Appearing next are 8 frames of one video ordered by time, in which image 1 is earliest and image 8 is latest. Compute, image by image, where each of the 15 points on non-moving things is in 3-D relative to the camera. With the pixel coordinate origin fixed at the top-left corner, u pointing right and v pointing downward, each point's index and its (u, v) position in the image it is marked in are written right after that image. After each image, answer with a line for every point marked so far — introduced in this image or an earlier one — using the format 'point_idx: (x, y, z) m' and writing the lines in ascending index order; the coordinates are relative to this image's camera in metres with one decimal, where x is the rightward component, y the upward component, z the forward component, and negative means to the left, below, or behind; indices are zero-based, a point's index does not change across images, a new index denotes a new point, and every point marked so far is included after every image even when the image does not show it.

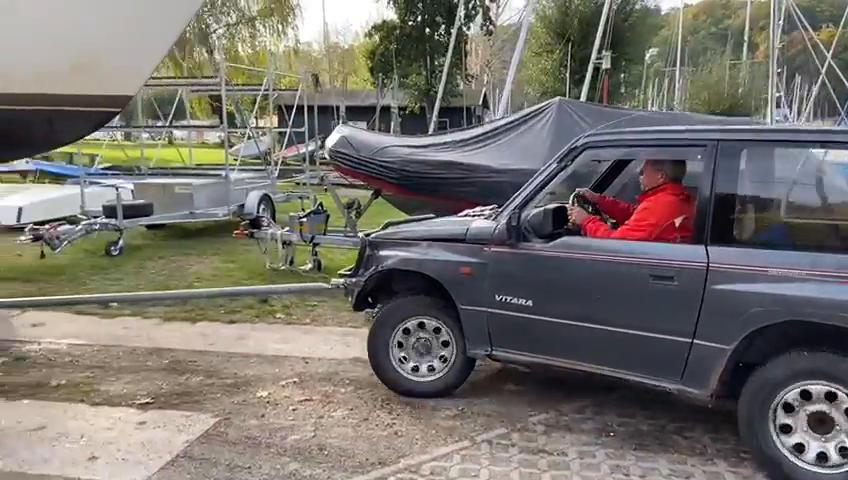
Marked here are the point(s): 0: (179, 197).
0: (-4.0, +0.7, +10.7) m
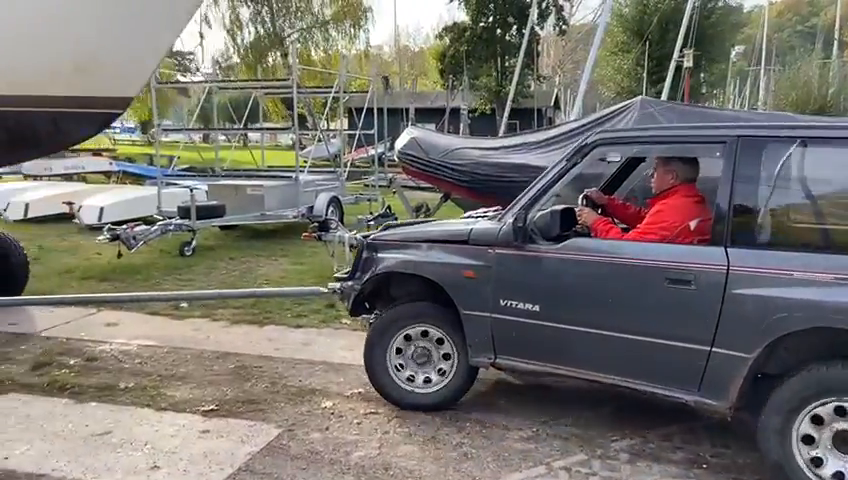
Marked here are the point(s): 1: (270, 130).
0: (-2.8, +0.7, +10.8) m
1: (-3.5, +2.4, +14.5) m
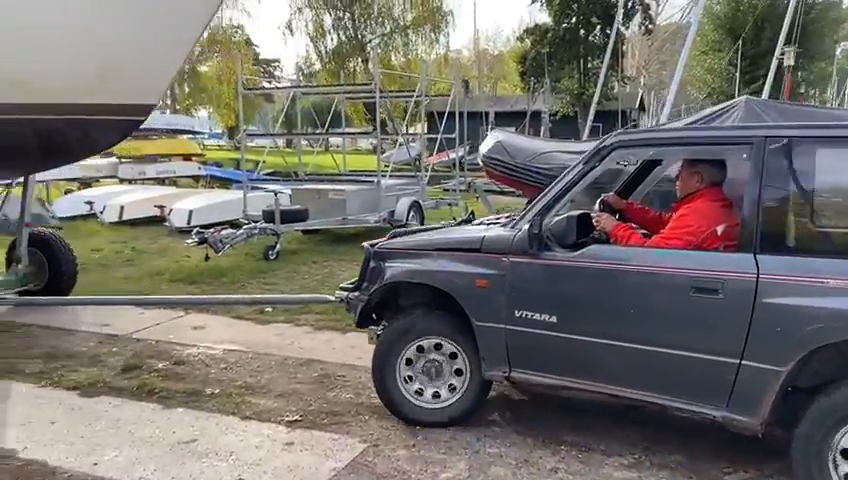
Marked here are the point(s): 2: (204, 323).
0: (-1.5, +0.6, +10.8) m
1: (-1.7, +2.3, +14.6) m
2: (-2.1, -0.8, +6.3) m
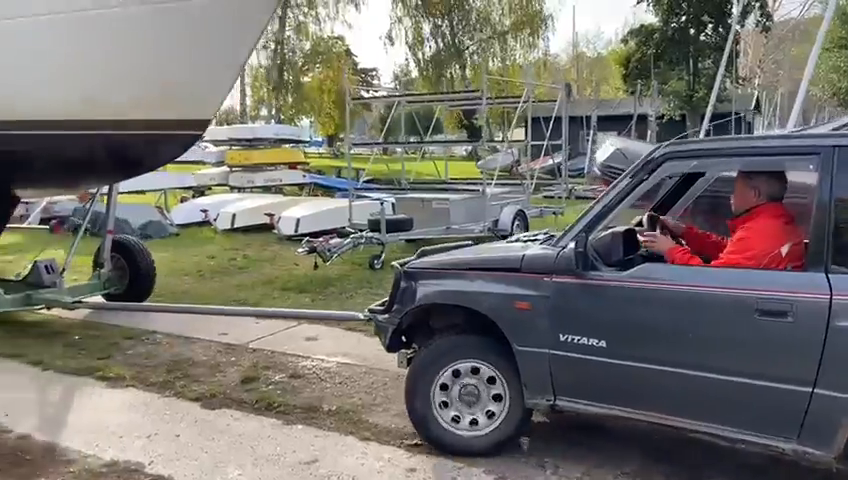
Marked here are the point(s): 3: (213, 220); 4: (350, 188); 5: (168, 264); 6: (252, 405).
0: (+0.2, +0.5, +10.6) m
1: (+0.6, +2.2, +14.4) m
2: (-1.0, -0.9, +6.2) m
3: (-4.1, +0.4, +12.7) m
4: (-1.3, +0.9, +11.8) m
5: (-3.7, -0.4, +9.5) m
6: (-1.2, -1.1, +4.5) m
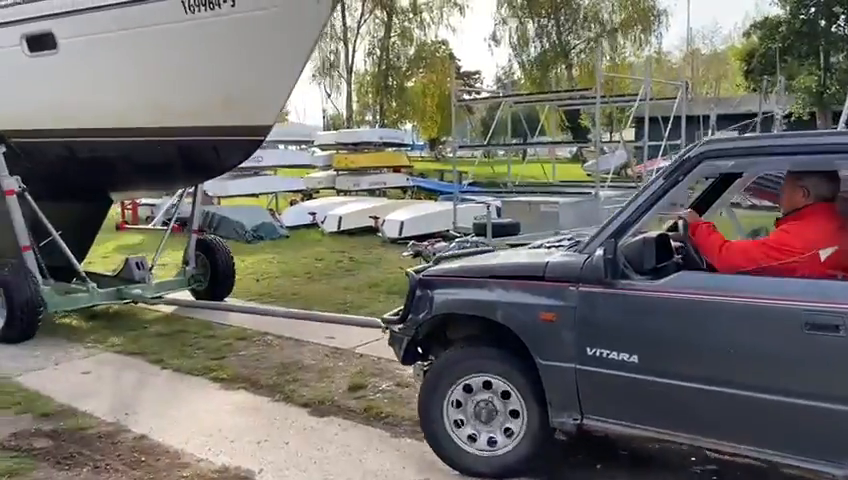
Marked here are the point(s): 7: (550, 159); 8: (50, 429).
0: (+1.9, +0.4, +10.2) m
1: (+2.8, +2.0, +13.9) m
2: (0.0, -0.9, +6.1) m
3: (-2.0, +0.3, +12.9) m
4: (+0.5, +0.9, +11.6) m
5: (-2.2, -0.4, +9.7) m
6: (-0.4, -1.2, +4.4) m
7: (+3.3, +2.2, +17.4) m
8: (-2.2, -1.1, +3.9) m
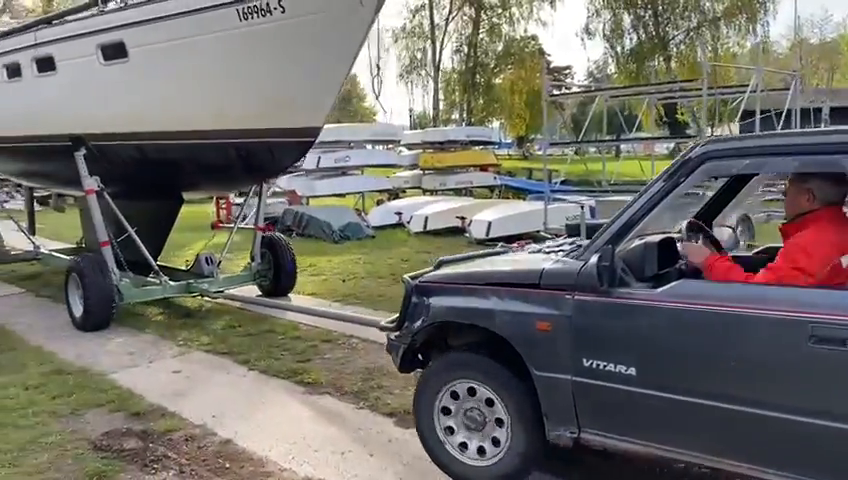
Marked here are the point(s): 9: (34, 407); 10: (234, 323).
0: (+3.2, +0.4, +9.7) m
1: (+4.6, +2.0, +13.2) m
2: (+0.8, -1.0, +5.8) m
3: (-0.3, +0.3, +12.8) m
4: (+2.1, +0.8, +11.2) m
5: (-0.9, -0.4, +9.7) m
6: (+0.1, -1.2, +4.2) m
7: (+5.5, +2.1, +16.6) m
8: (-1.7, -1.1, +4.0) m
9: (-2.5, -1.1, +4.2) m
10: (-1.9, -0.8, +6.5) m
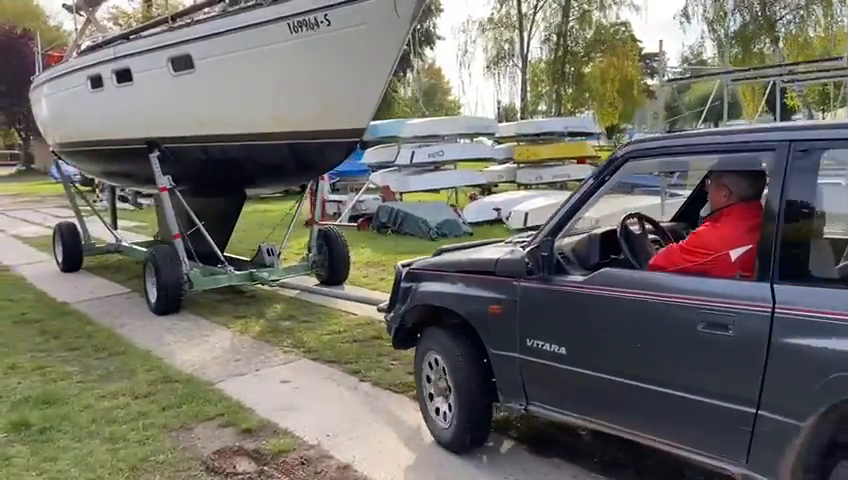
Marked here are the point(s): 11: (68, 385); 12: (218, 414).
0: (+4.6, +0.4, +8.7) m
1: (+6.5, +2.1, +12.0) m
2: (+1.7, -1.0, +5.2) m
3: (+1.5, +0.4, +12.3) m
4: (+3.7, +0.9, +10.3) m
5: (+0.6, -0.4, +9.2) m
6: (+0.9, -1.2, +3.7) m
7: (+7.8, +2.2, +15.3) m
8: (-1.0, -1.2, +3.7) m
9: (-1.7, -1.1, +4.0) m
10: (-0.8, -0.8, +6.2) m
11: (-2.5, -1.0, +4.6) m
12: (-1.3, -1.1, +4.1) m
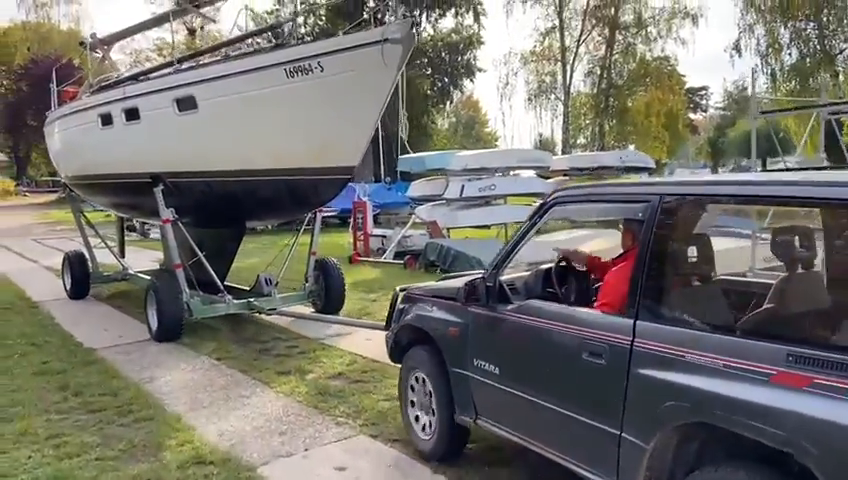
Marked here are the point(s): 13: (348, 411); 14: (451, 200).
0: (+5.3, -0.2, +7.7) m
1: (+7.4, +1.3, +11.0) m
2: (+2.3, -1.4, +4.2) m
3: (+2.4, -0.3, +11.4) m
4: (+4.5, +0.2, +9.4) m
5: (+1.3, -0.9, +8.3) m
6: (+1.4, -1.5, +2.7) m
7: (+8.9, +1.2, +14.2) m
8: (-0.5, -1.4, +2.8) m
9: (-1.2, -1.4, +3.2) m
10: (-0.2, -1.2, +5.4) m
11: (-2.0, -1.3, +3.9) m
12: (-0.8, -1.4, +3.3) m
13: (-0.6, -1.3, +4.8) m
14: (+0.6, +0.8, +14.1) m
